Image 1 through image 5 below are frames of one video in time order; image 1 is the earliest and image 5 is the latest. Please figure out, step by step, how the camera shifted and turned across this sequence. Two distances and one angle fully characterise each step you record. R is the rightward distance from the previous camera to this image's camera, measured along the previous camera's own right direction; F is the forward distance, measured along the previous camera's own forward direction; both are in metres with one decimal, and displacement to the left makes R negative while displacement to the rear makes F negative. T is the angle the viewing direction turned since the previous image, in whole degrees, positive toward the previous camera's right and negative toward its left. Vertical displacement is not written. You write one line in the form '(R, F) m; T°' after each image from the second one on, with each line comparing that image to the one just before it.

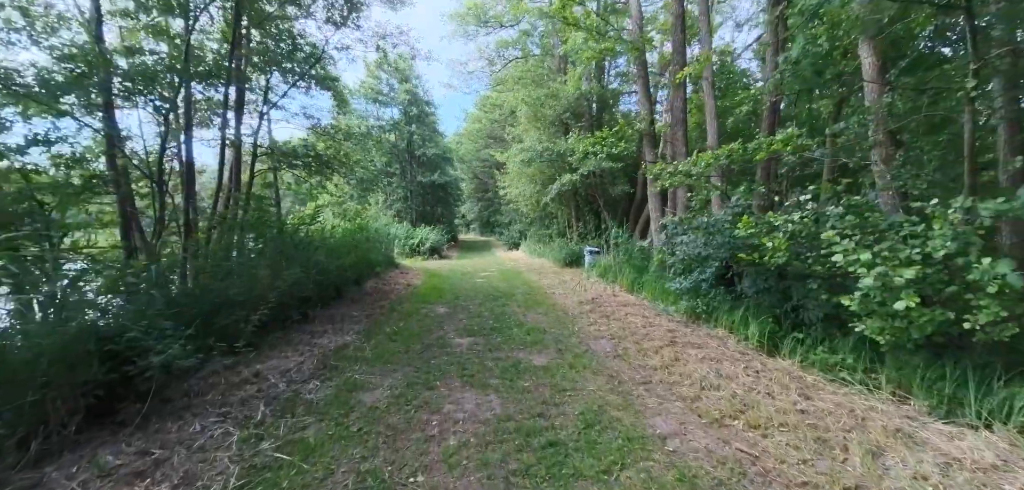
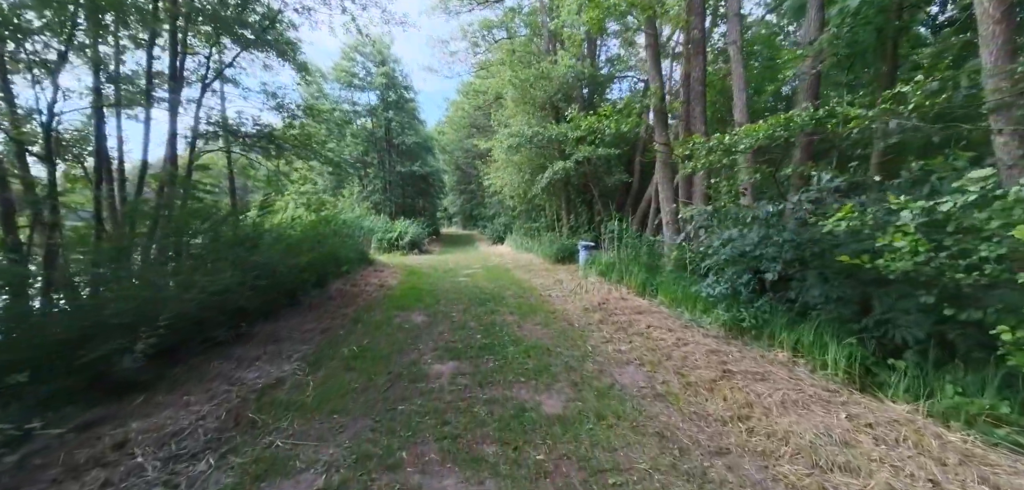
(-0.1, +1.2) m; +2°
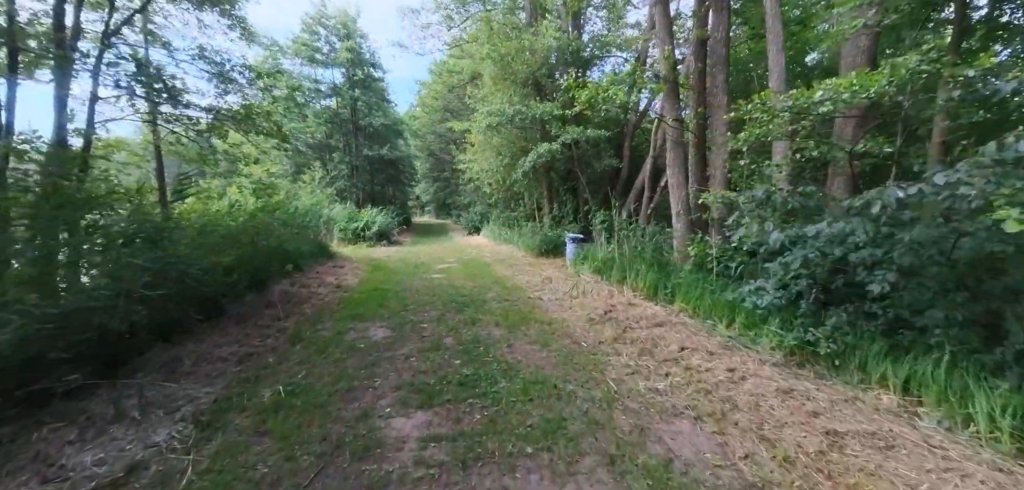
(-0.1, +1.2) m; +4°
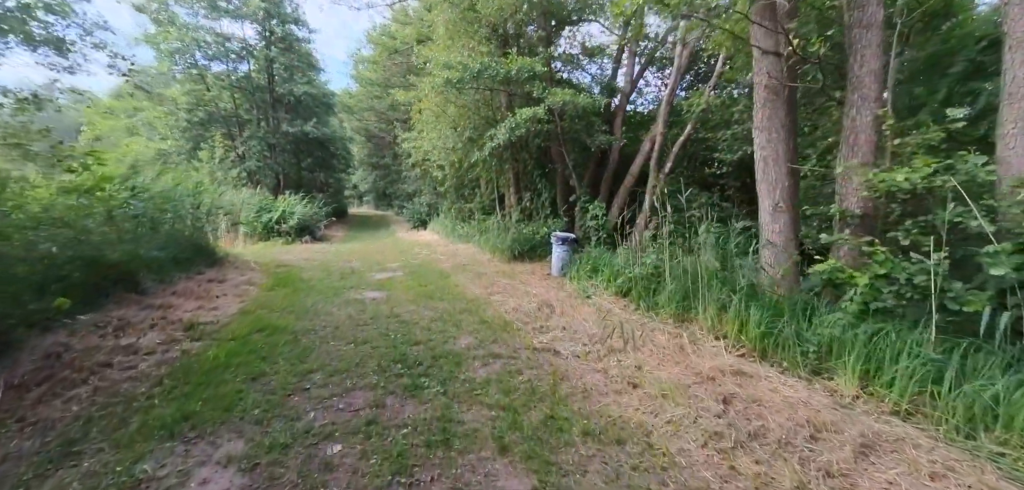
(-0.4, +2.6) m; +8°
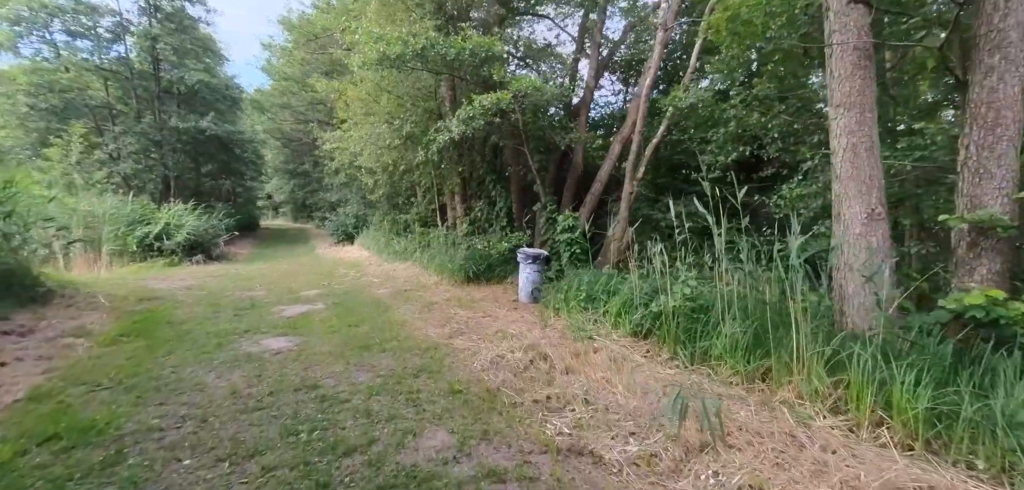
(-0.4, +1.4) m; +9°
